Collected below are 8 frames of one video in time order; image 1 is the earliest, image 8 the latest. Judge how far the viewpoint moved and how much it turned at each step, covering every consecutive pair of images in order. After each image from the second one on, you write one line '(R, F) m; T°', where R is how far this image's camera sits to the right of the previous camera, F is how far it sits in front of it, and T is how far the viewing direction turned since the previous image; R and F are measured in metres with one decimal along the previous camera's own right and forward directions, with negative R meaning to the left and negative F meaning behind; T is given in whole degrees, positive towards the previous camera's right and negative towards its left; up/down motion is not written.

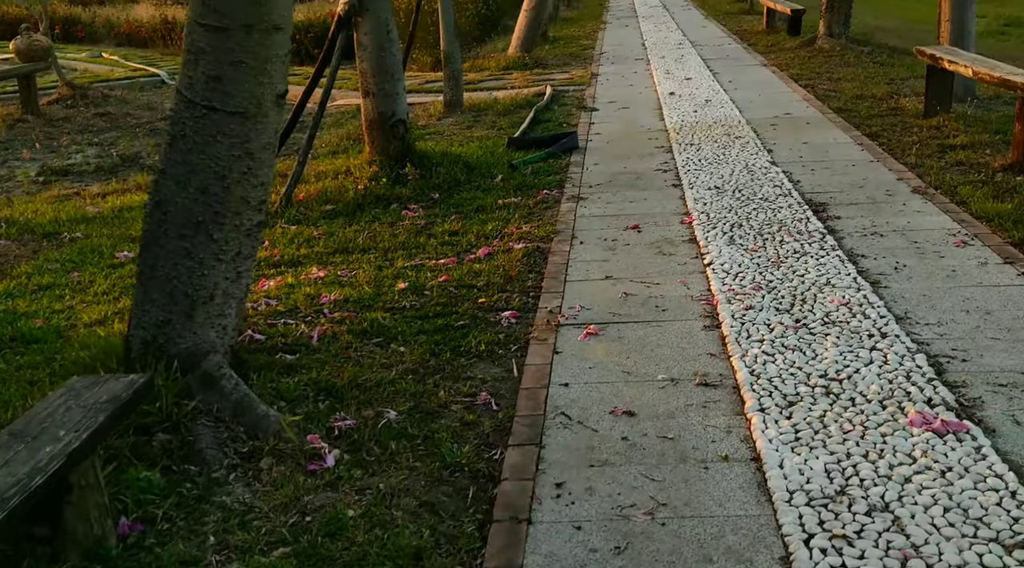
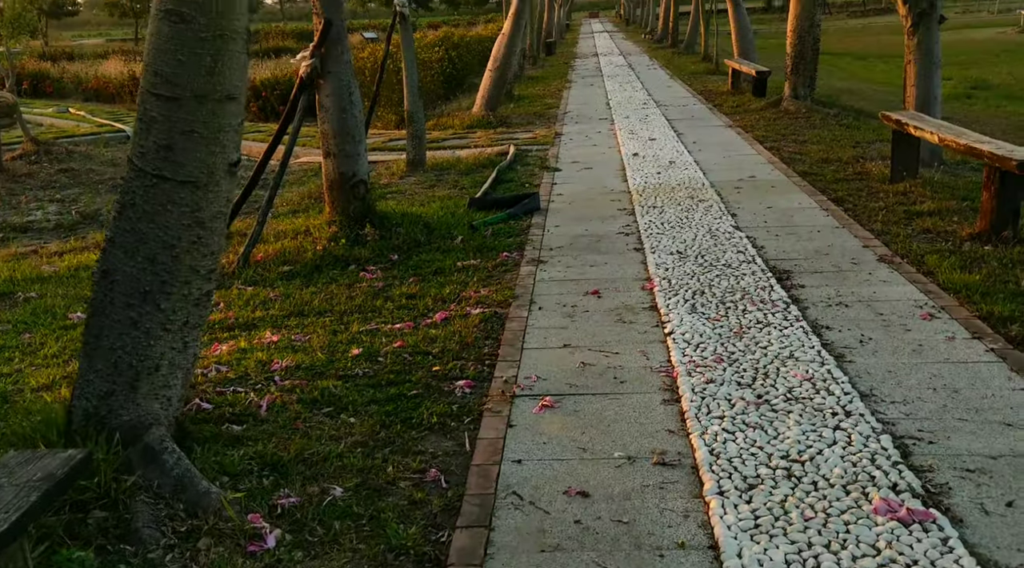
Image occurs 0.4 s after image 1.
(+0.1, +0.1) m; +1°
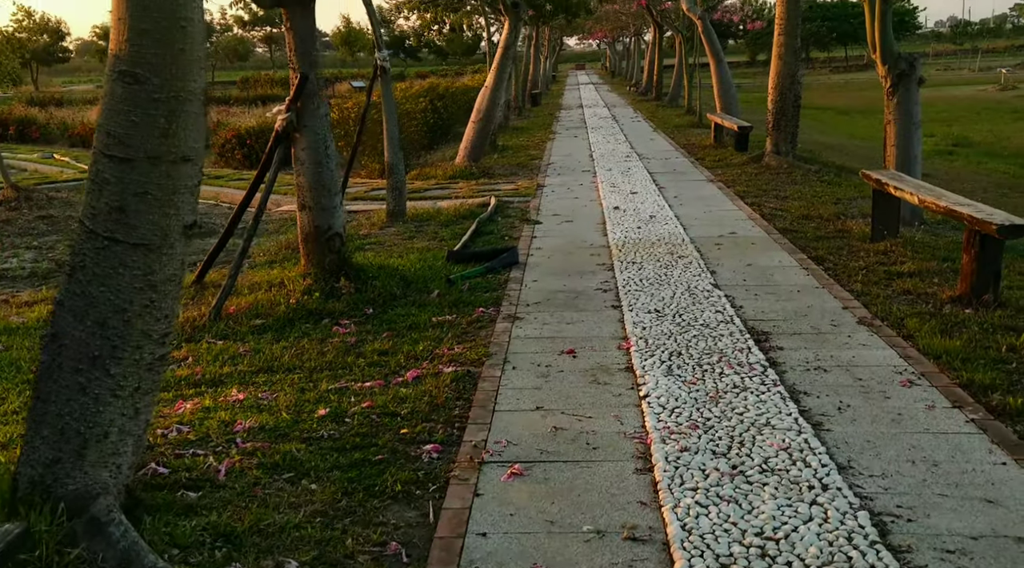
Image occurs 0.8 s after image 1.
(+0.1, +0.1) m; +1°
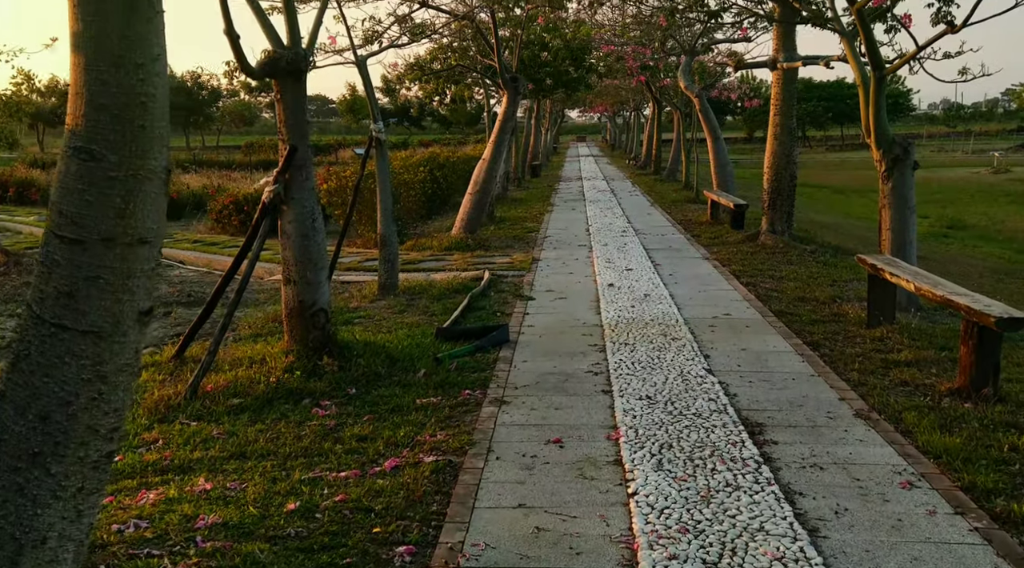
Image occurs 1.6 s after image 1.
(+0.1, +0.1) m; 0°
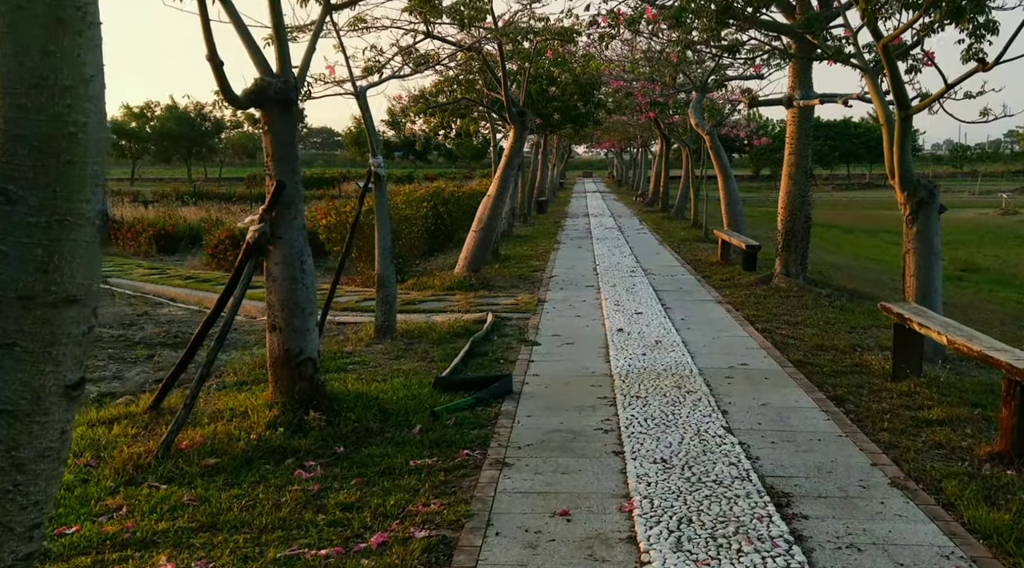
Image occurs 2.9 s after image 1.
(0.0, +0.4) m; 0°
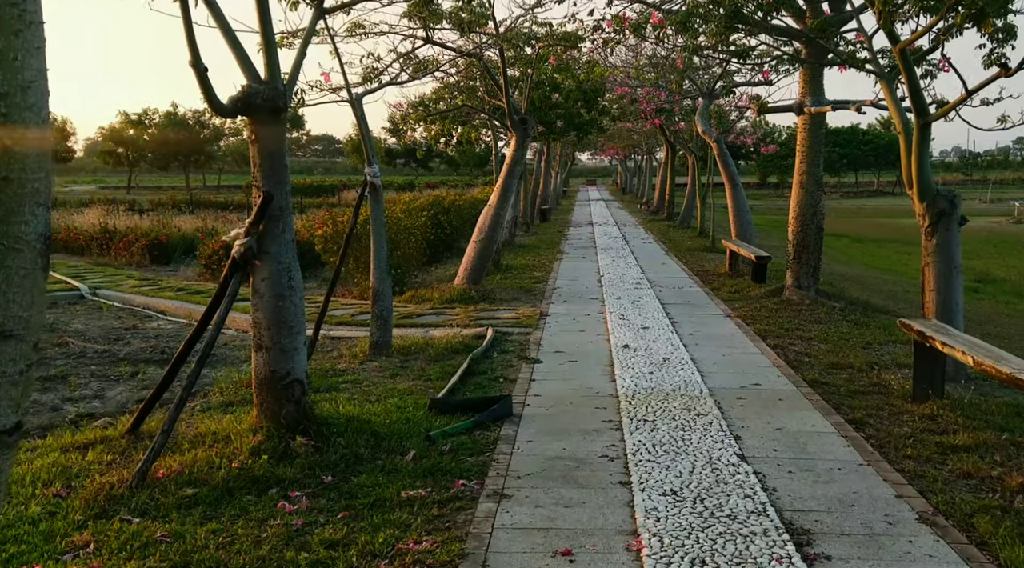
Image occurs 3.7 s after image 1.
(0.0, +0.3) m; 0°
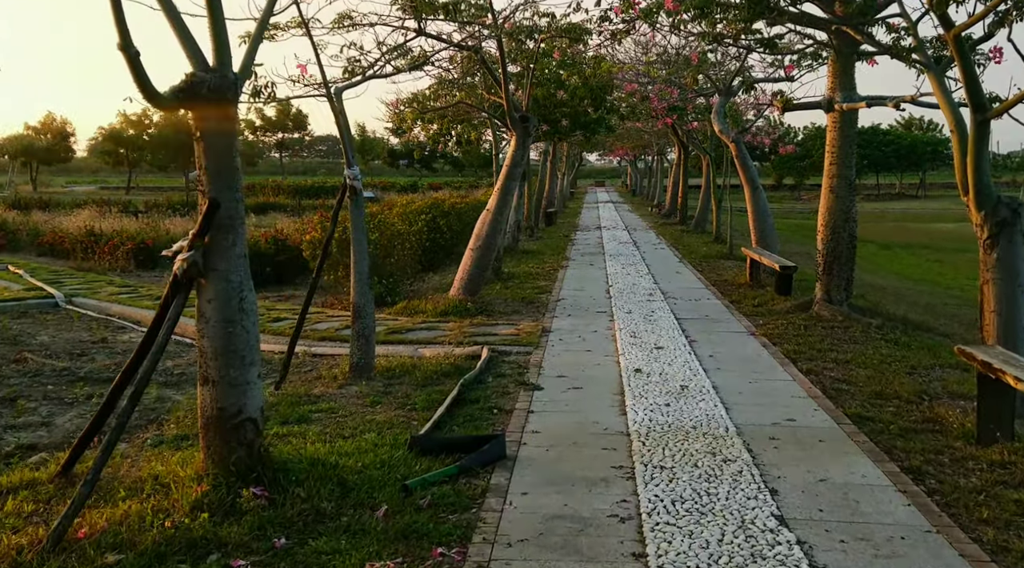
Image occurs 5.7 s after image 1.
(+0.1, +0.9) m; -1°
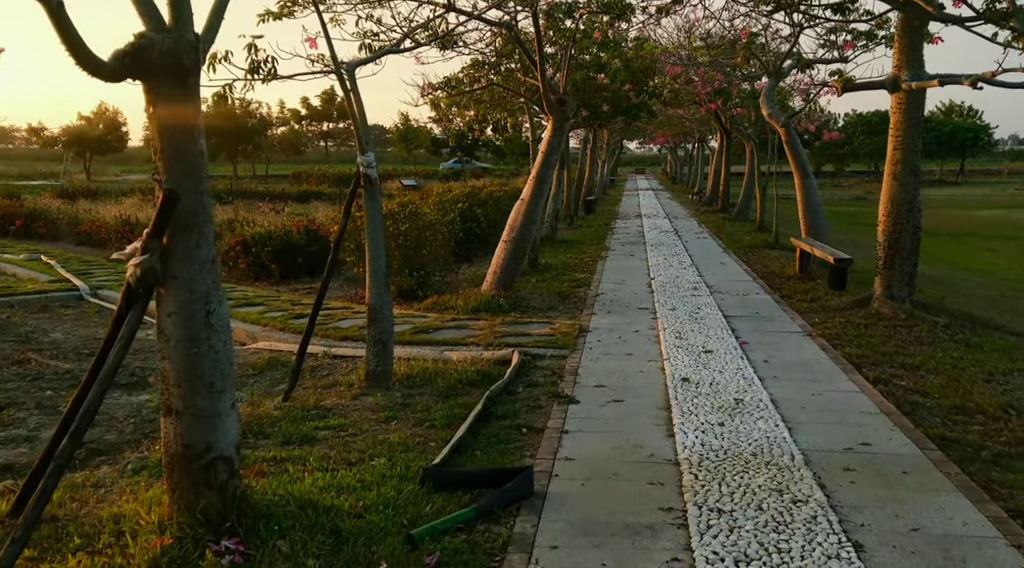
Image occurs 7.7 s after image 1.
(0.0, +0.8) m; -2°
